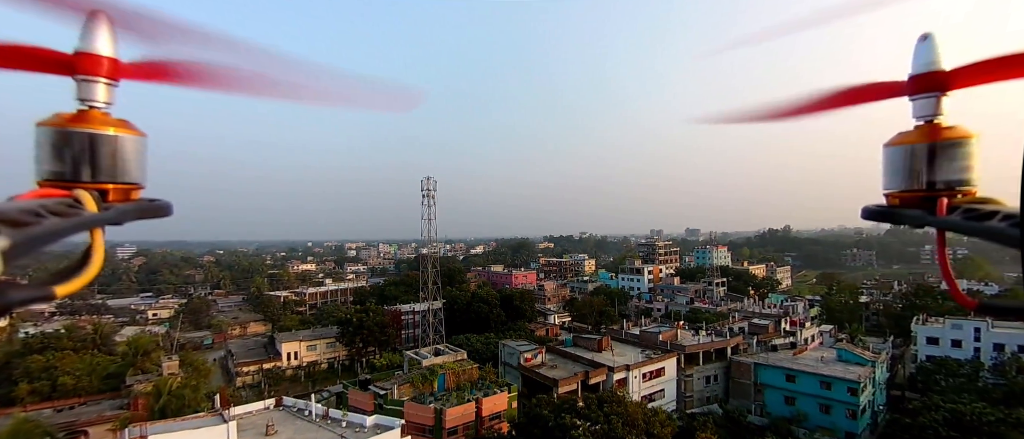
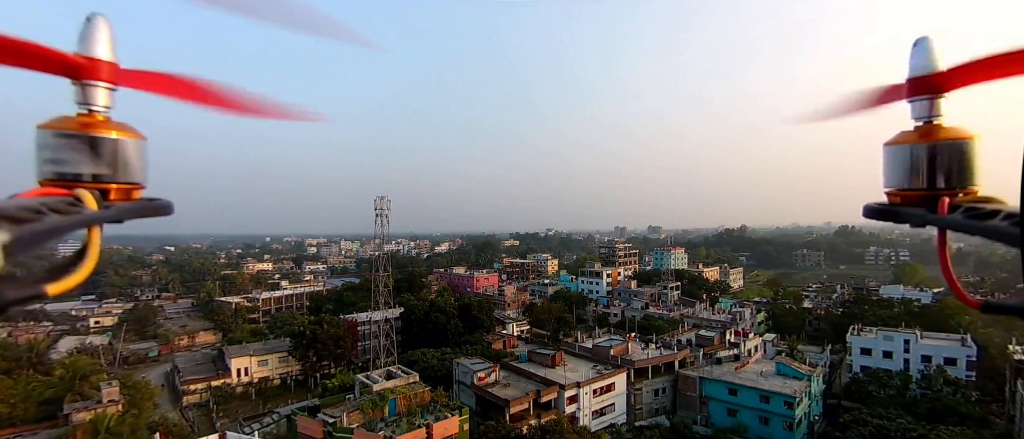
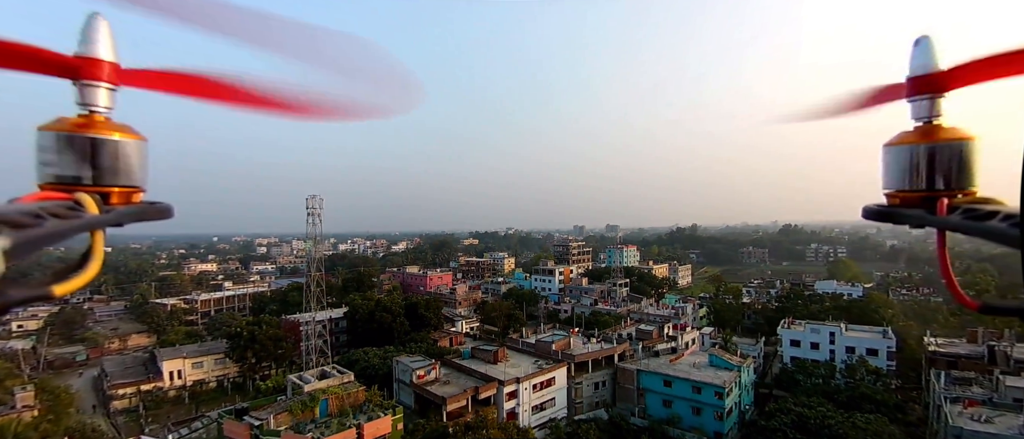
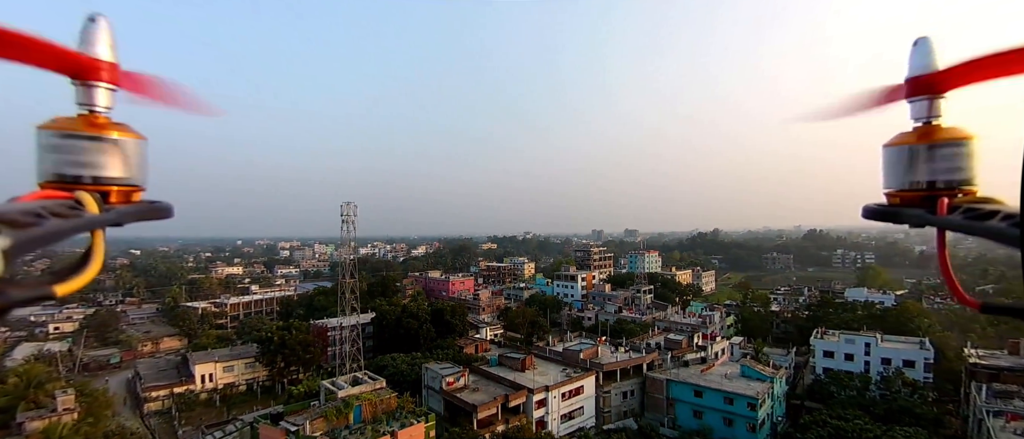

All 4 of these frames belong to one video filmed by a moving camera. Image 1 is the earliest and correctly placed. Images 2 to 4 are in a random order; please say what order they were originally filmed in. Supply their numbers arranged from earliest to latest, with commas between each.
2, 4, 3
